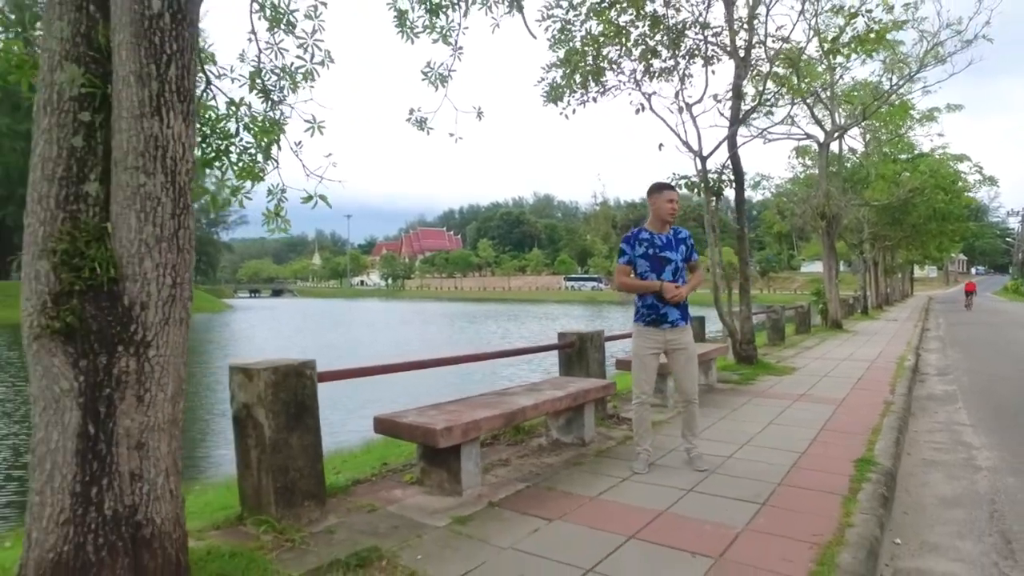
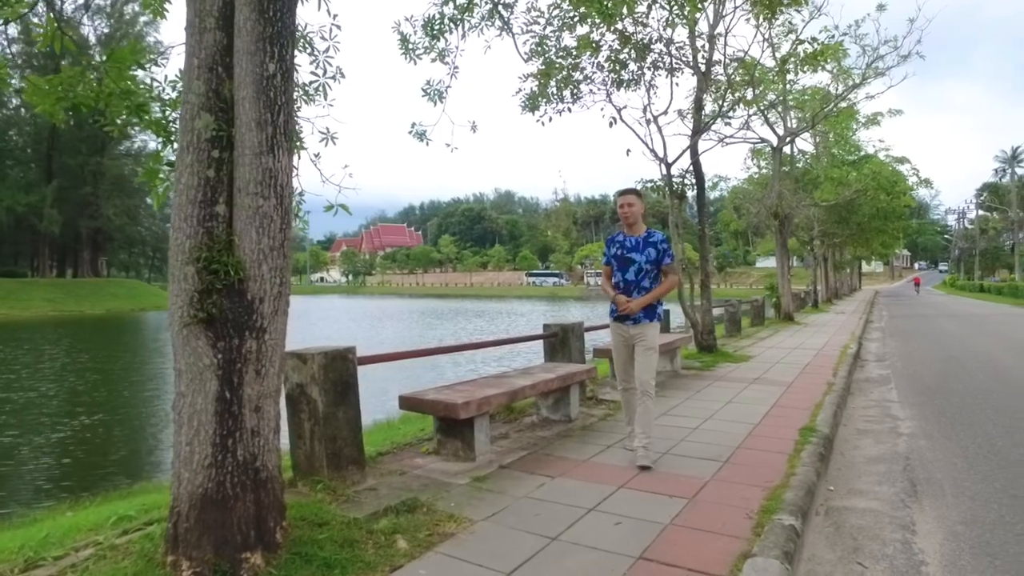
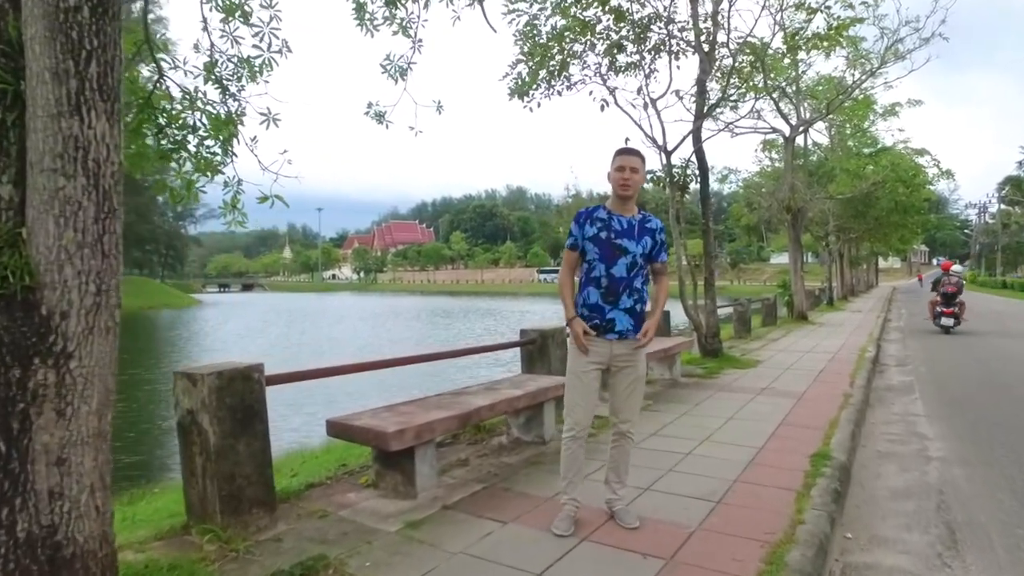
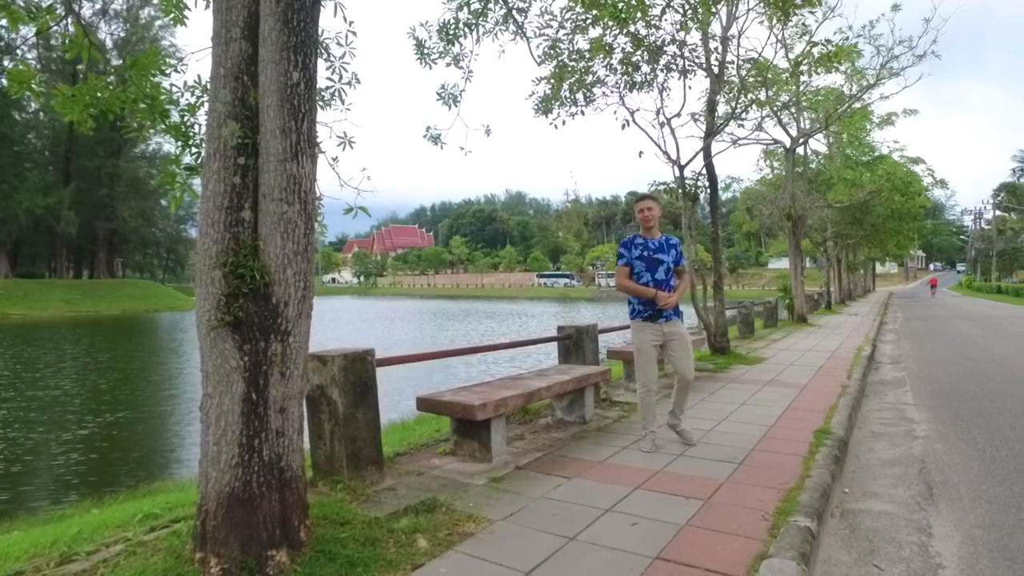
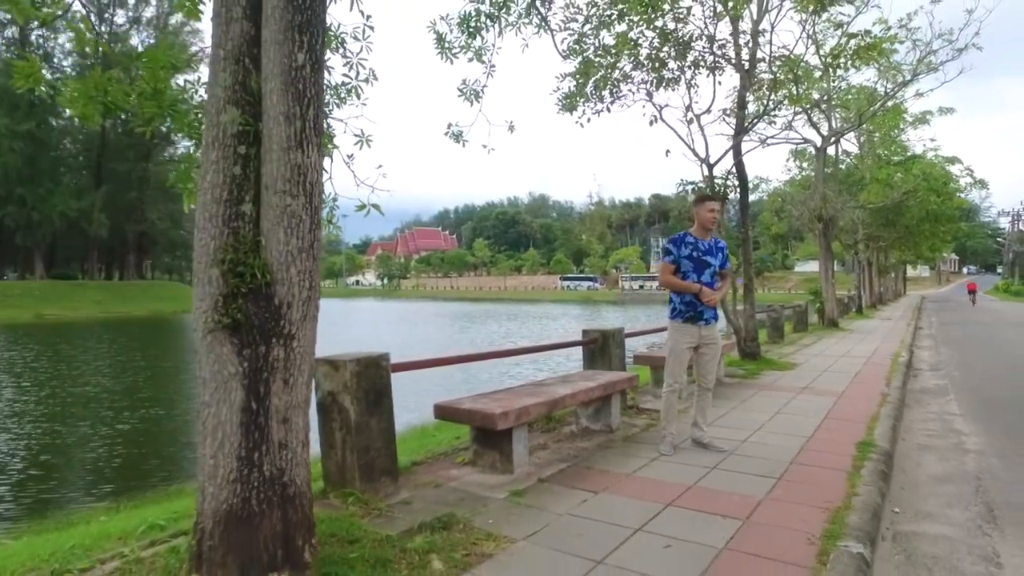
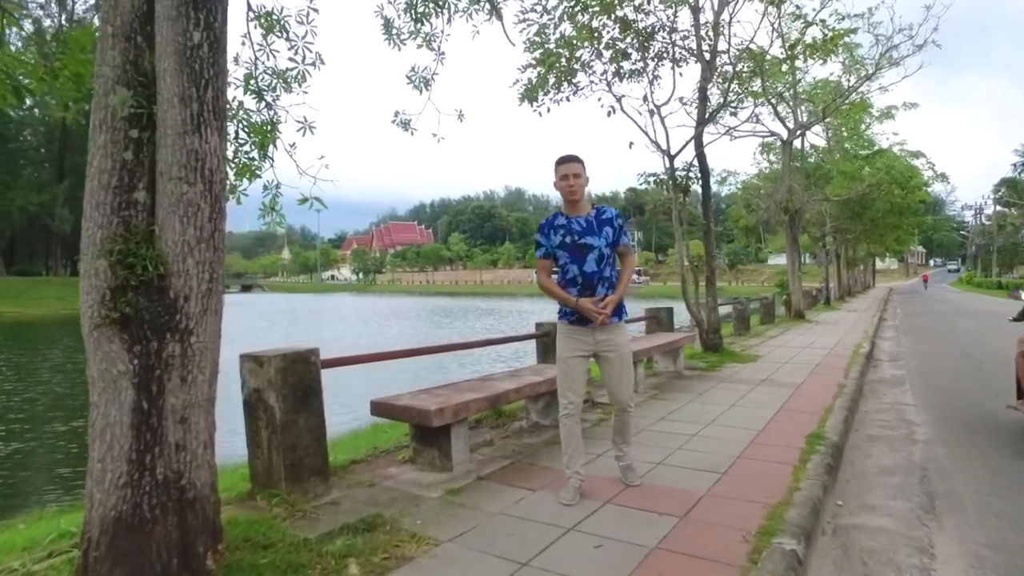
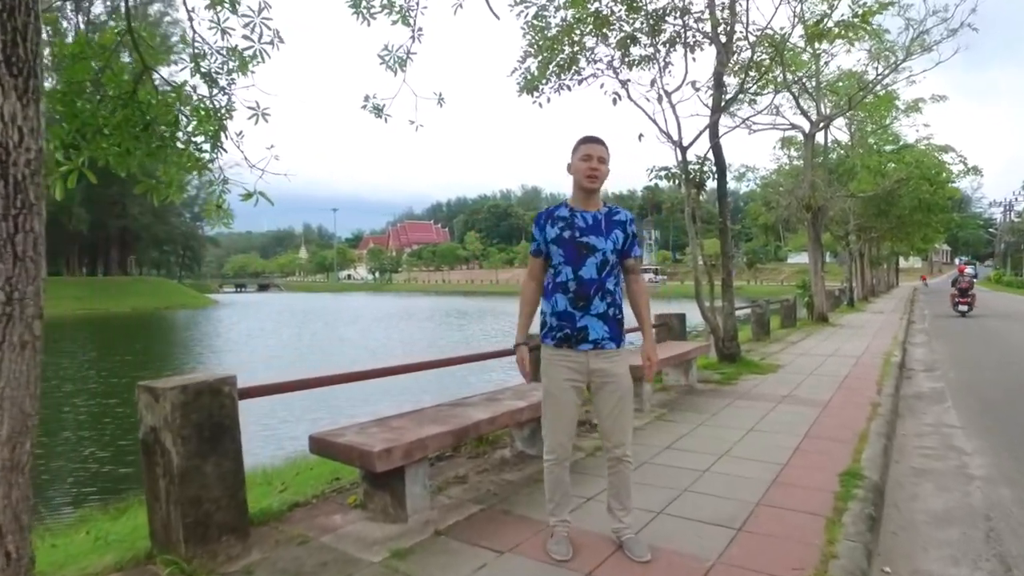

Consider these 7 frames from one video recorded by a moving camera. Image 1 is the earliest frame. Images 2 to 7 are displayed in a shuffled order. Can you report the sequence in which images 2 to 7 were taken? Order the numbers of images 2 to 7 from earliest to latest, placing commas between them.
5, 4, 2, 6, 3, 7
